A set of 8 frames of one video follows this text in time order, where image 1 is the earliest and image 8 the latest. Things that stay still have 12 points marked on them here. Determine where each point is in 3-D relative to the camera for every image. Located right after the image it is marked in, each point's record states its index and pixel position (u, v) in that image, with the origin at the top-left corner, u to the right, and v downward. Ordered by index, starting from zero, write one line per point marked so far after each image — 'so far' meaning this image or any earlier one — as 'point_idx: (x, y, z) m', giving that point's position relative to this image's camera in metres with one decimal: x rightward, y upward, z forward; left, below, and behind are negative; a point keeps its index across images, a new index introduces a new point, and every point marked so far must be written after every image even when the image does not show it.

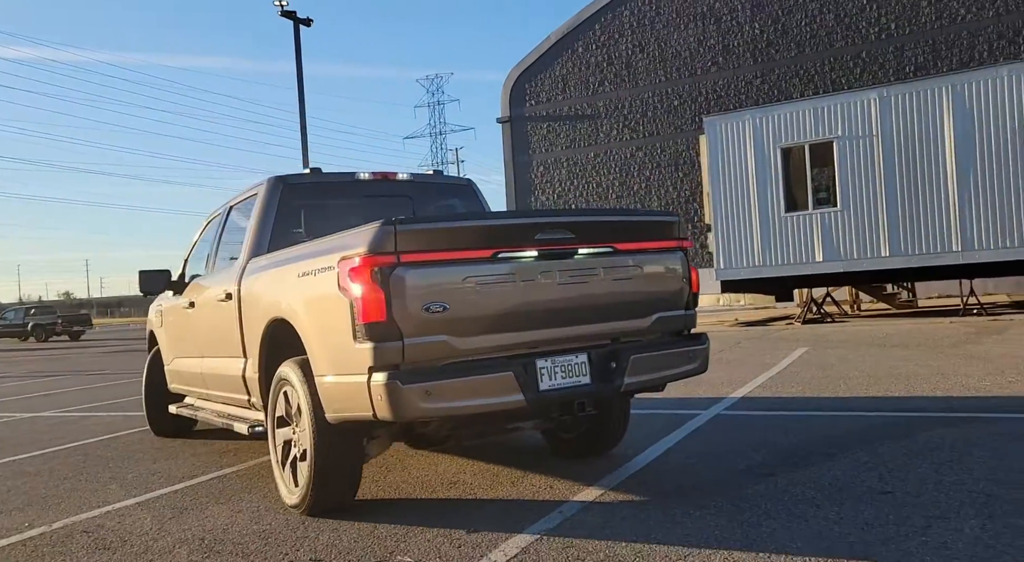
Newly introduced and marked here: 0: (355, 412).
0: (-0.7, -0.6, +4.0) m
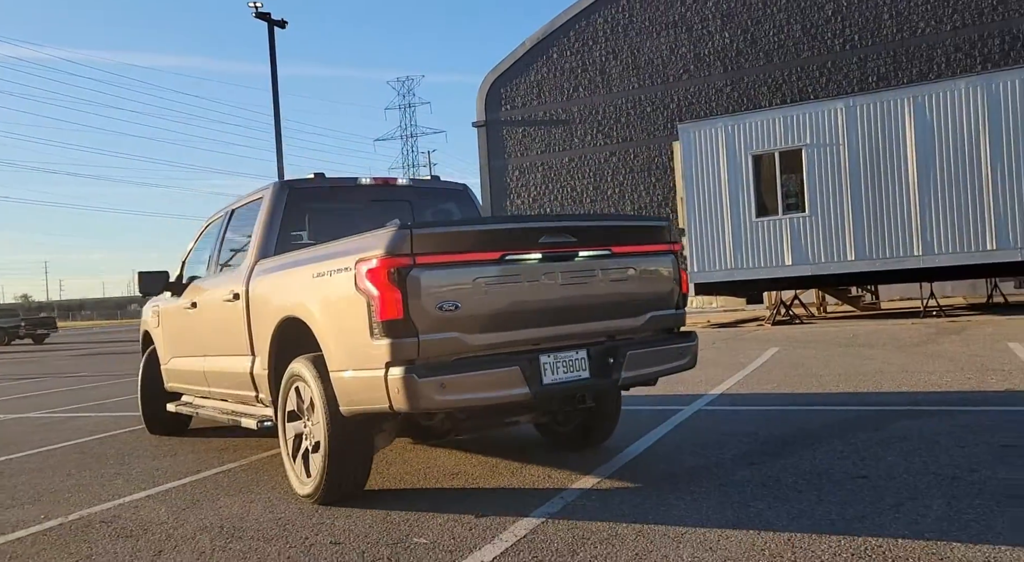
0: (-0.7, -0.6, +4.3) m
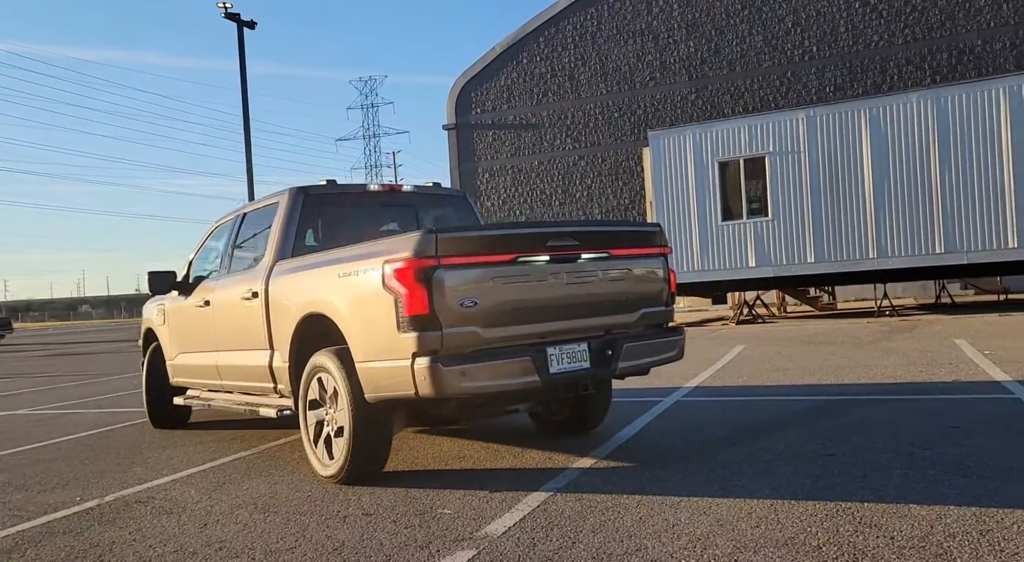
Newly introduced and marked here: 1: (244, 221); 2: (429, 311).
0: (-0.6, -0.6, +4.8) m
1: (-2.2, +0.5, +6.9) m
2: (-0.4, -0.2, +4.6) m
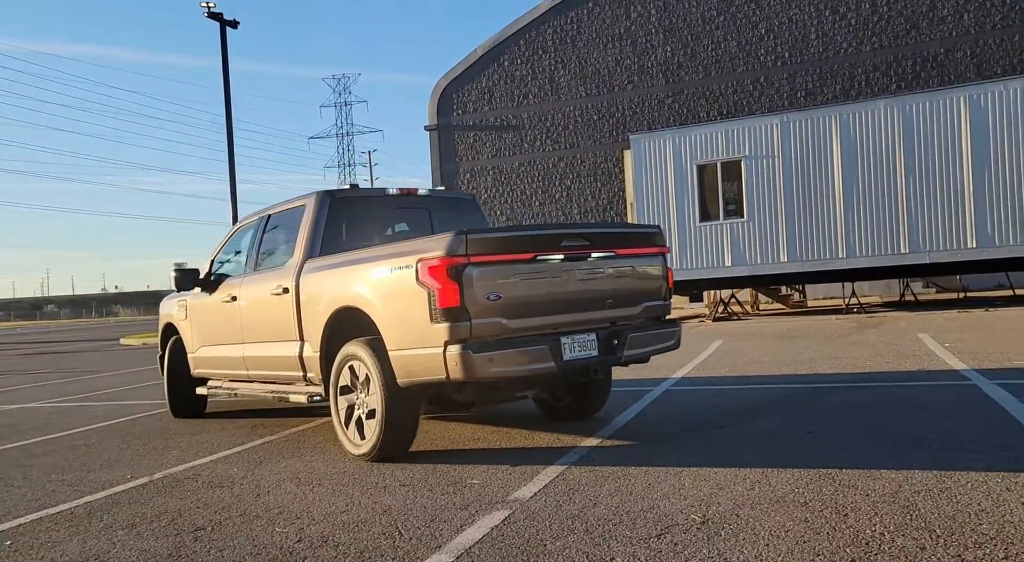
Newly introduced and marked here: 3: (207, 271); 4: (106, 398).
0: (-0.5, -0.6, +5.3) m
1: (-2.1, +0.5, +7.4) m
2: (-0.3, -0.1, +5.1) m
3: (-2.9, +0.1, +8.2) m
4: (-5.5, -1.6, +11.5) m
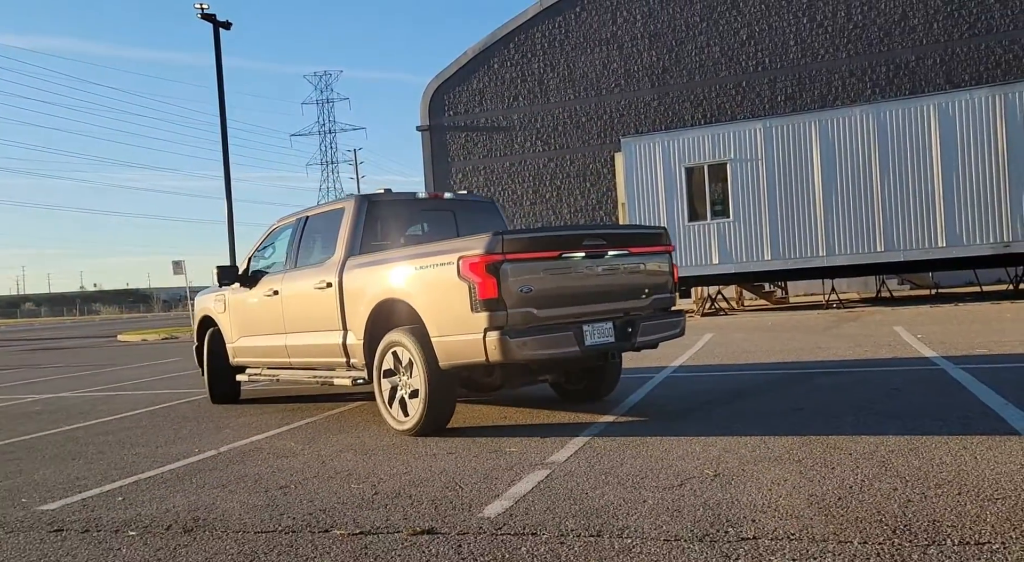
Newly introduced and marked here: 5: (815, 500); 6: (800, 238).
0: (-0.3, -0.6, +6.1) m
1: (-2.0, +0.5, +8.2) m
2: (-0.1, -0.1, +5.9) m
3: (-2.8, +0.1, +8.9) m
4: (-5.4, -1.5, +12.2) m
5: (+1.4, -1.0, +4.0) m
6: (+5.7, +0.9, +16.9) m
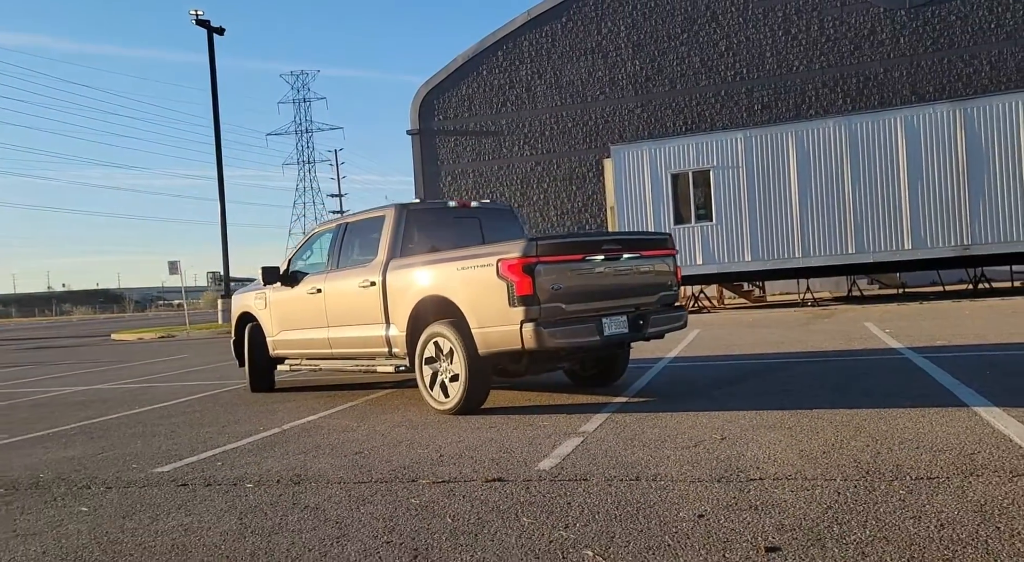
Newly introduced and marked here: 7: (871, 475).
0: (-0.1, -0.5, +7.1) m
1: (-1.8, +0.6, +9.1) m
2: (+0.2, -0.1, +6.9) m
3: (-2.6, +0.1, +9.8) m
4: (-5.3, -1.5, +13.0) m
5: (+1.7, -1.0, +5.1) m
6: (+5.6, +0.9, +18.1) m
7: (+1.9, -1.0, +4.5) m
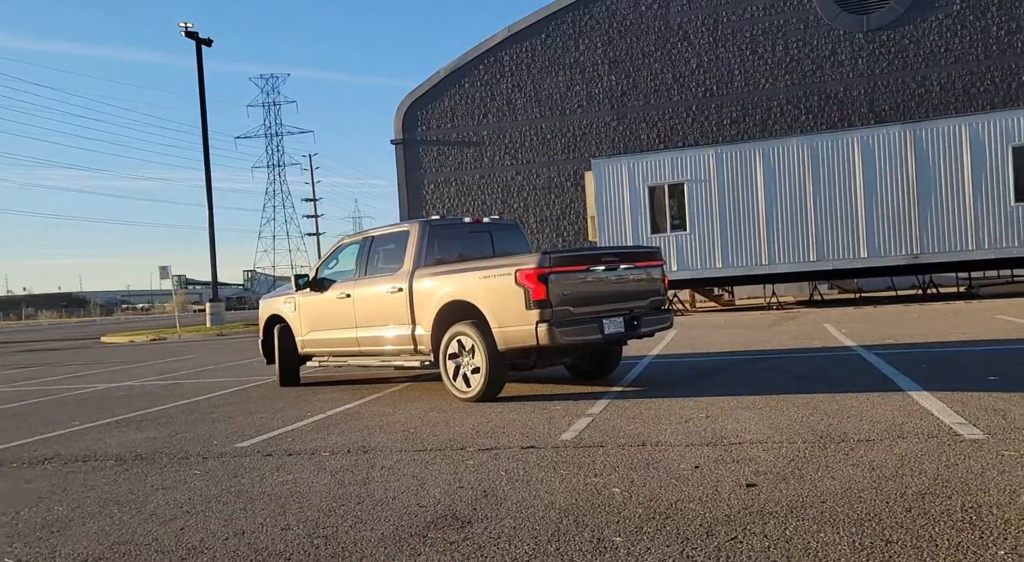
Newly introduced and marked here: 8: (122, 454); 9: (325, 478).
0: (+0.1, -0.6, +8.3) m
1: (-1.7, +0.5, +10.3) m
2: (+0.3, -0.2, +8.2) m
3: (-2.6, +0.1, +11.0) m
4: (-5.4, -1.6, +14.1) m
5: (+2.0, -1.1, +6.4) m
6: (+5.3, +0.7, +19.6) m
7: (+2.1, -1.1, +5.8) m
8: (-3.2, -1.4, +7.1) m
9: (-1.2, -1.3, +5.7) m
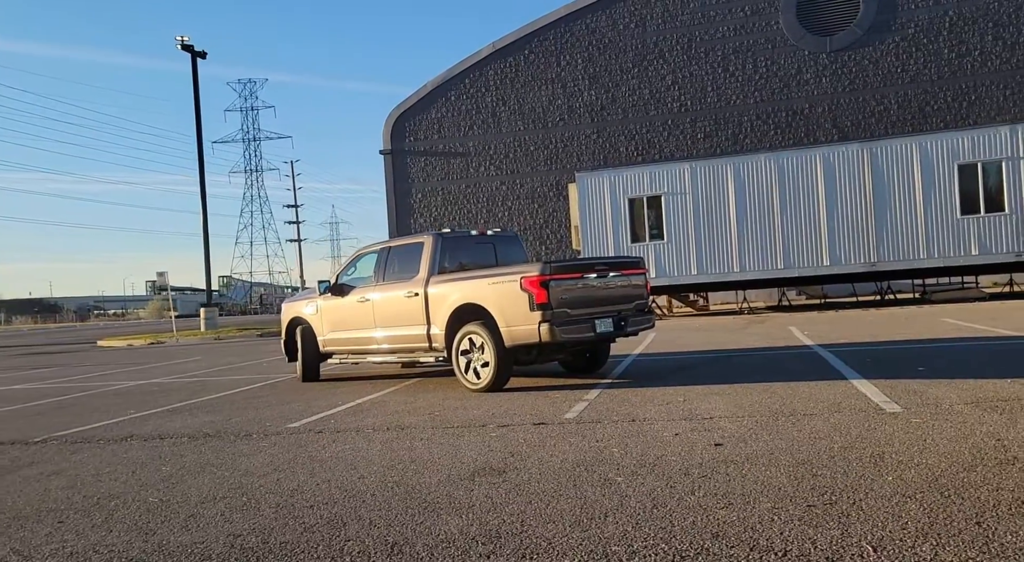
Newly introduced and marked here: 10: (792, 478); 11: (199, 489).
0: (+0.1, -0.7, +9.7) m
1: (-1.7, +0.4, +11.6) m
2: (+0.4, -0.2, +9.5) m
3: (-2.6, 0.0, +12.3) m
4: (-5.5, -1.7, +15.3) m
5: (+2.1, -1.1, +7.8) m
6: (+5.1, +0.6, +21.1) m
7: (+2.2, -1.1, +7.3) m
8: (-3.1, -1.5, +8.3) m
9: (-1.1, -1.4, +7.0) m
10: (+1.6, -1.2, +5.0) m
11: (-2.1, -1.4, +5.8) m
